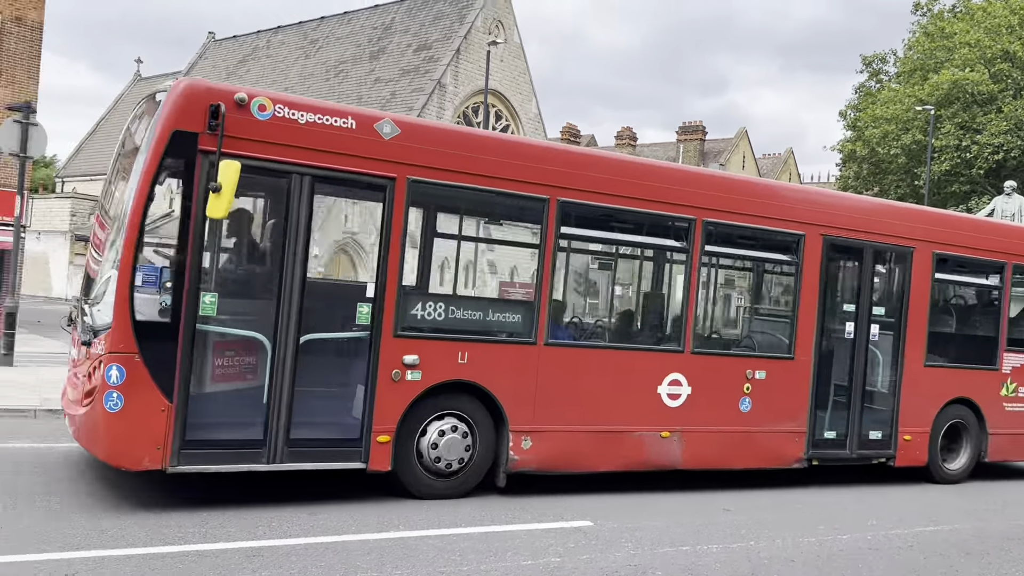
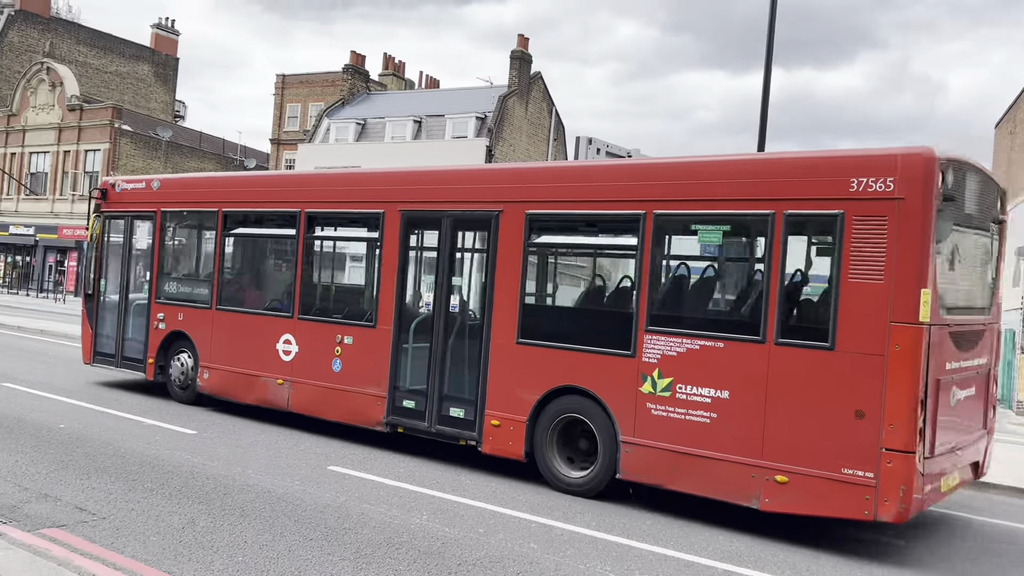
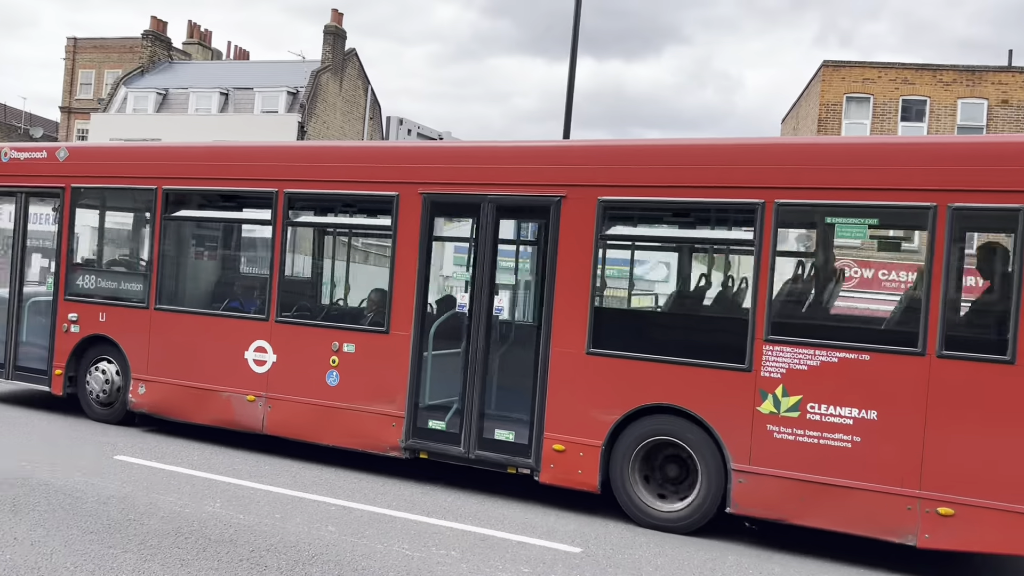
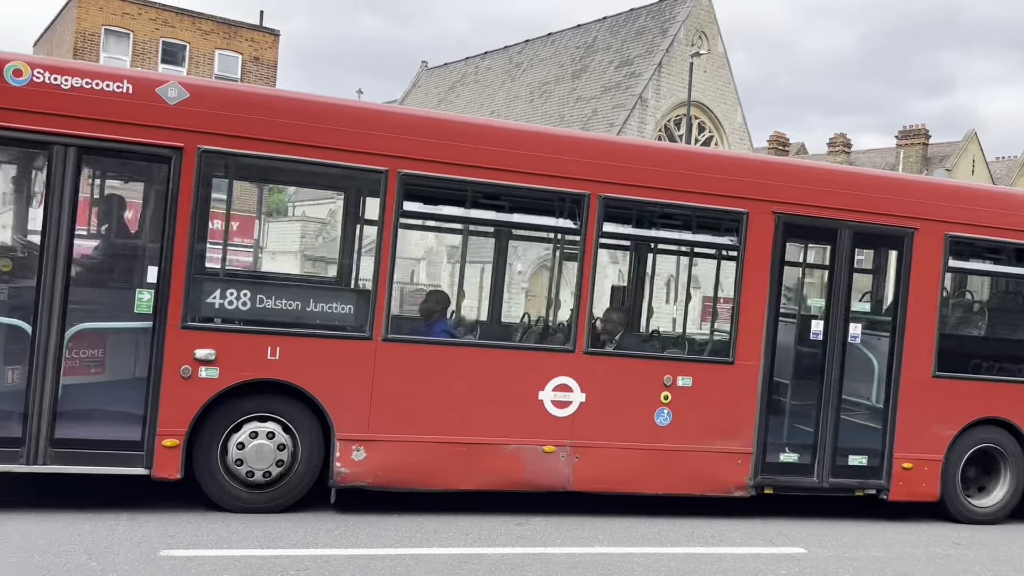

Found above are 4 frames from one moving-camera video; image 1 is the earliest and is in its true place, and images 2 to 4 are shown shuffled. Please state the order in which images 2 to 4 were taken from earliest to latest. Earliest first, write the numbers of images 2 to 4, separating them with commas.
4, 3, 2
